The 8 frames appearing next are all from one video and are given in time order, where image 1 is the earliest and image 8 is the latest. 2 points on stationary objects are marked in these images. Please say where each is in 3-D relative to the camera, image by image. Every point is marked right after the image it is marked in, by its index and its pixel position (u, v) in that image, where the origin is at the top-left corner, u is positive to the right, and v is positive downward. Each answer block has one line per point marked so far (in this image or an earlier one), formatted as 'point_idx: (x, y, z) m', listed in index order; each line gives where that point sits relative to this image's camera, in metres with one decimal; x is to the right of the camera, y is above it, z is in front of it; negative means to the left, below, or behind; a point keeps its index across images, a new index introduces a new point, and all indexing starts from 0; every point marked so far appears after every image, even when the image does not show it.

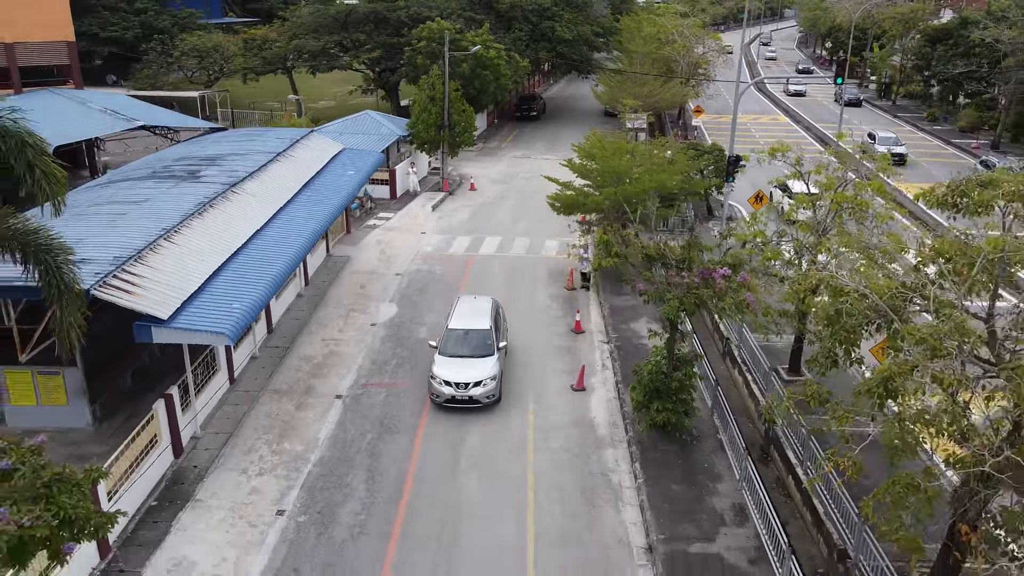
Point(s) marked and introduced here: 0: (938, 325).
0: (+4.5, -0.4, +8.8) m
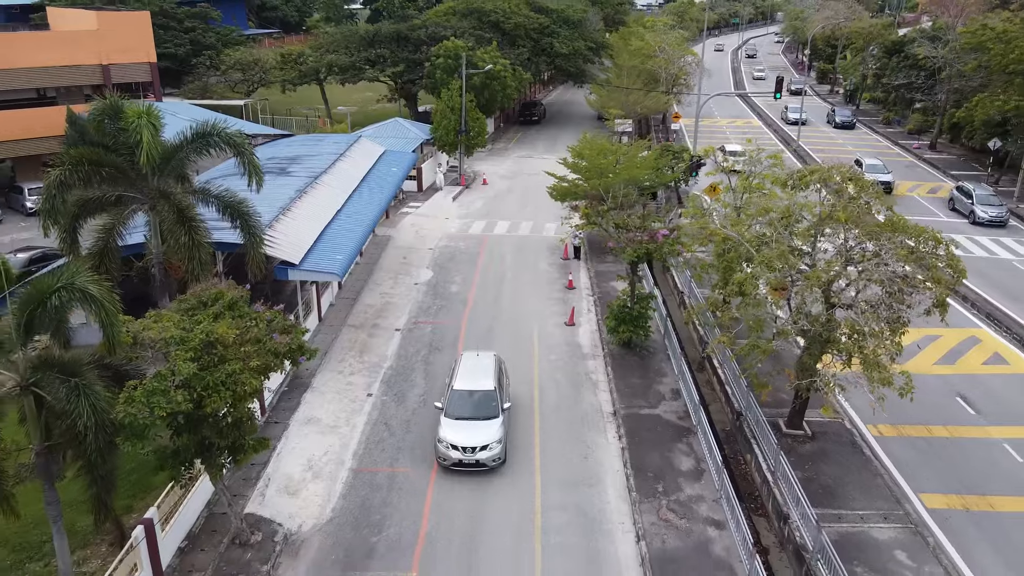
0: (+4.8, +0.6, +14.9) m
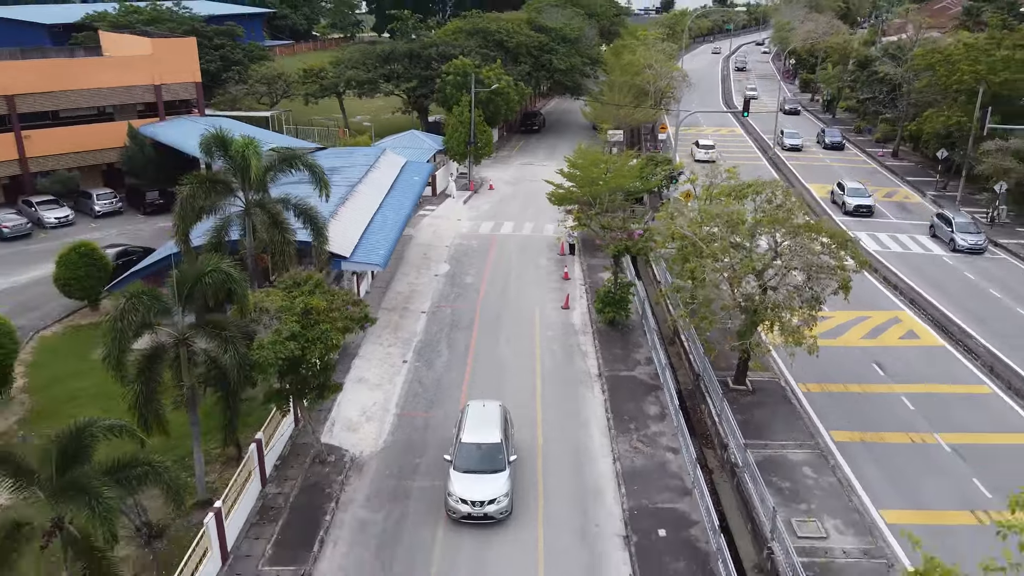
0: (+5.0, +0.9, +19.5) m
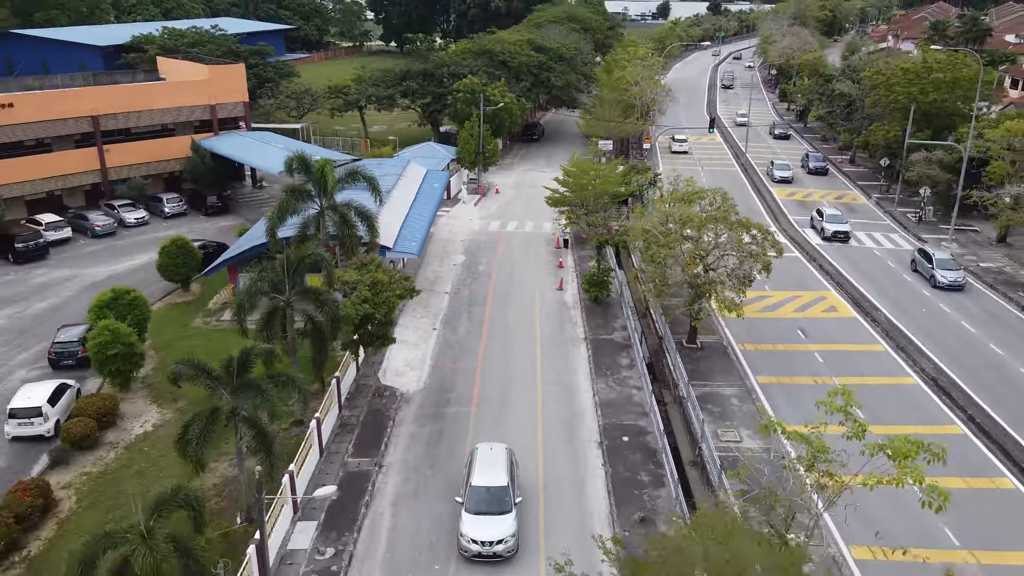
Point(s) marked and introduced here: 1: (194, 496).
0: (+5.2, +1.5, +26.1) m
1: (-5.9, -3.8, +14.0) m
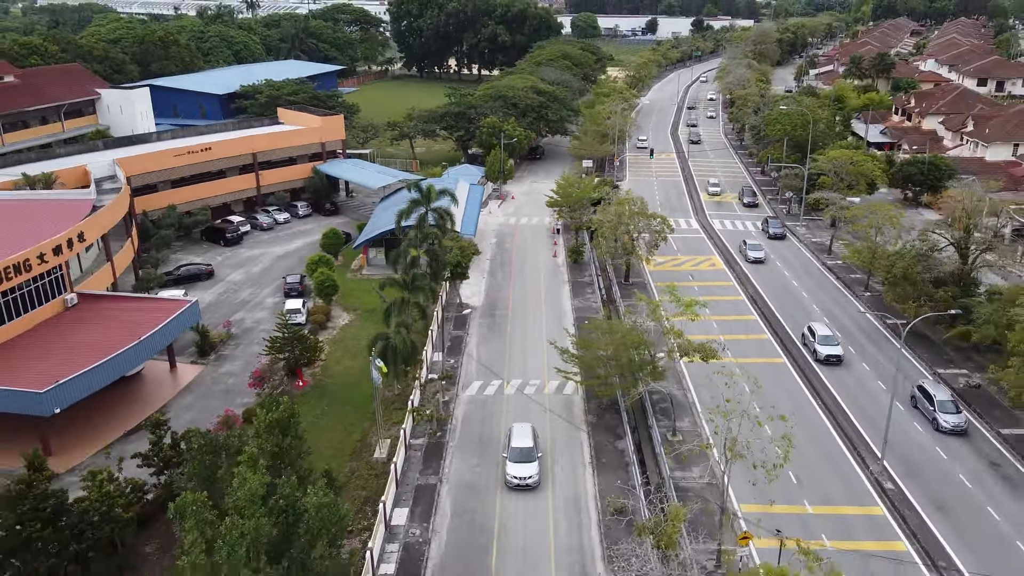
0: (+6.1, +3.7, +48.5) m
1: (-4.9, -1.7, +36.5) m
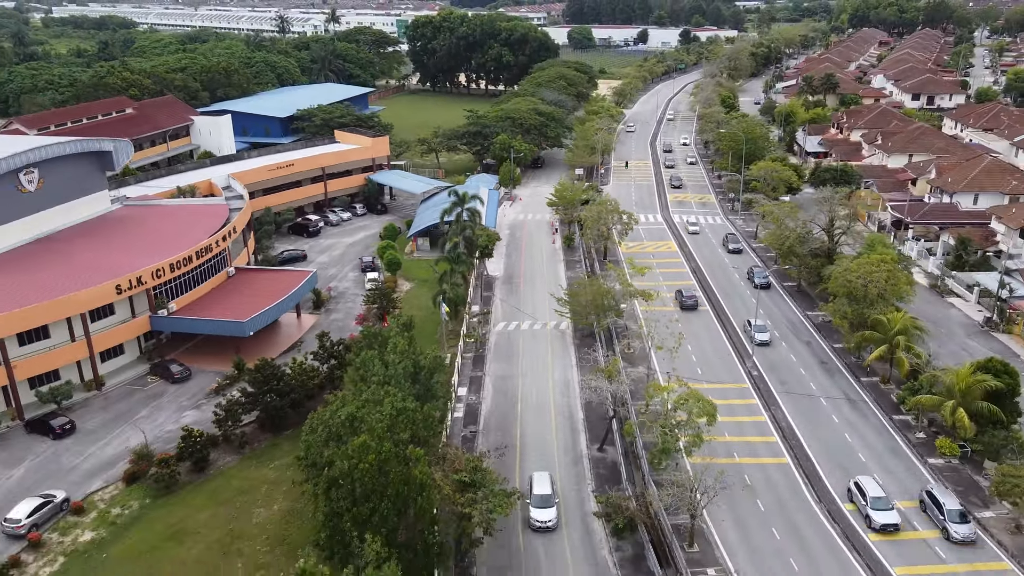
0: (+7.0, +5.7, +68.1) m
1: (-4.0, +0.2, +56.0) m
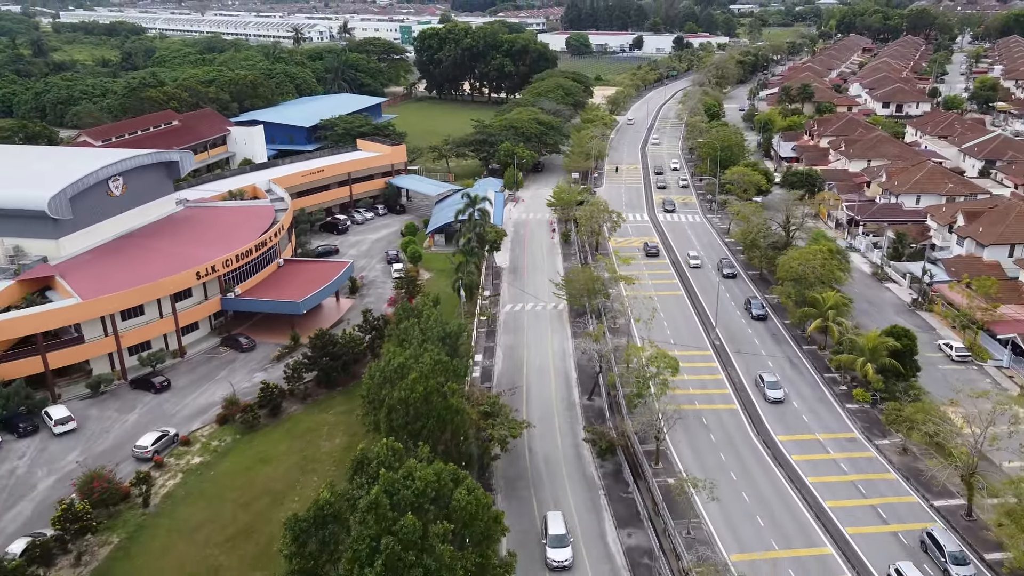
0: (+7.4, +6.8, +79.0) m
1: (-3.5, +1.2, +67.0) m
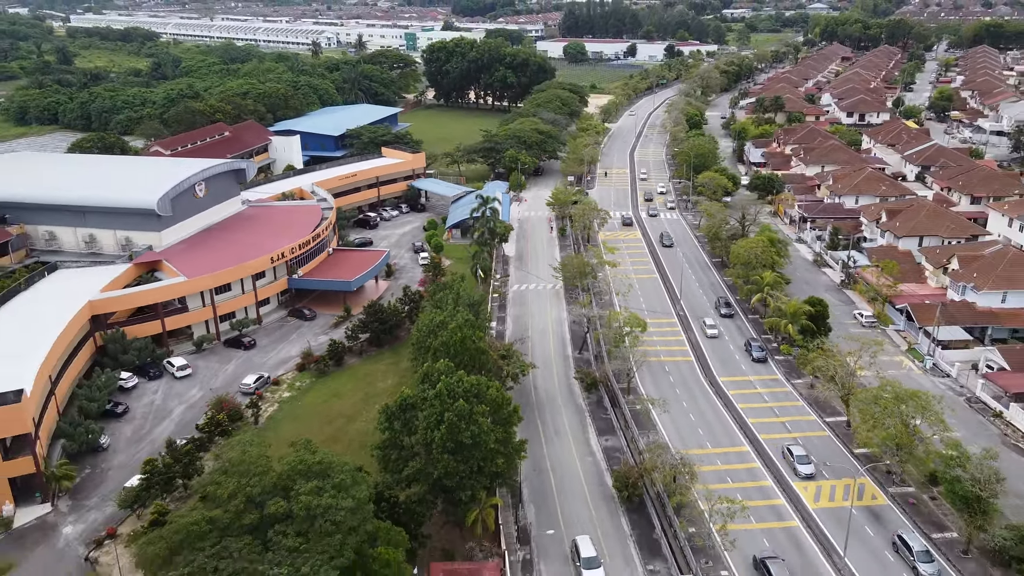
0: (+8.0, +8.5, +95.0) m
1: (-2.9, +2.9, +82.9) m
